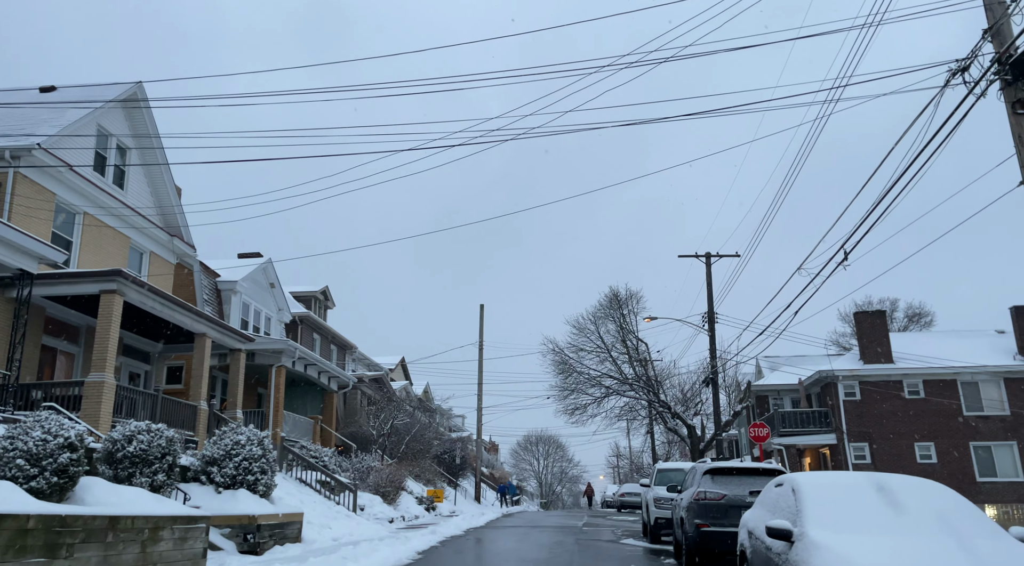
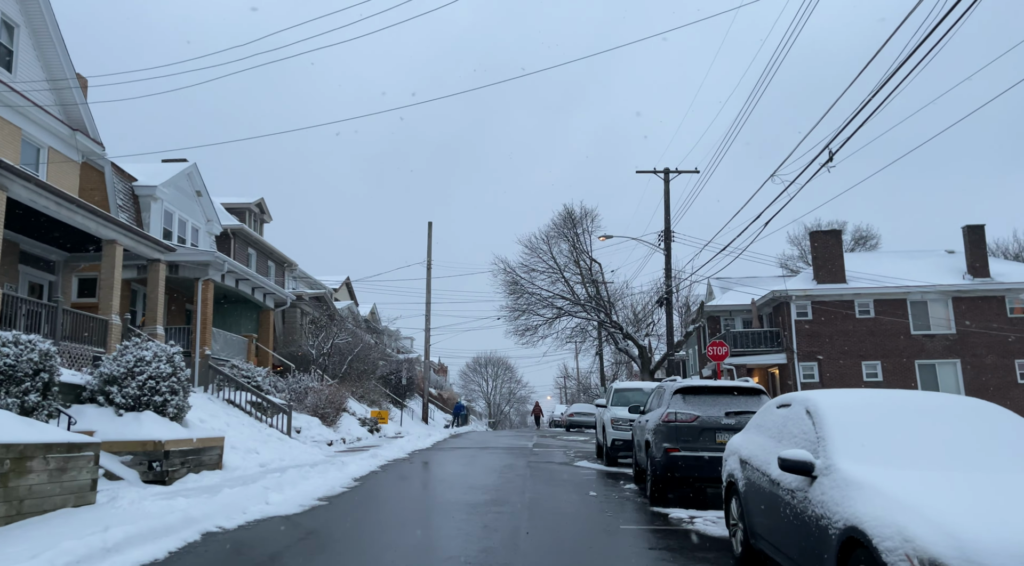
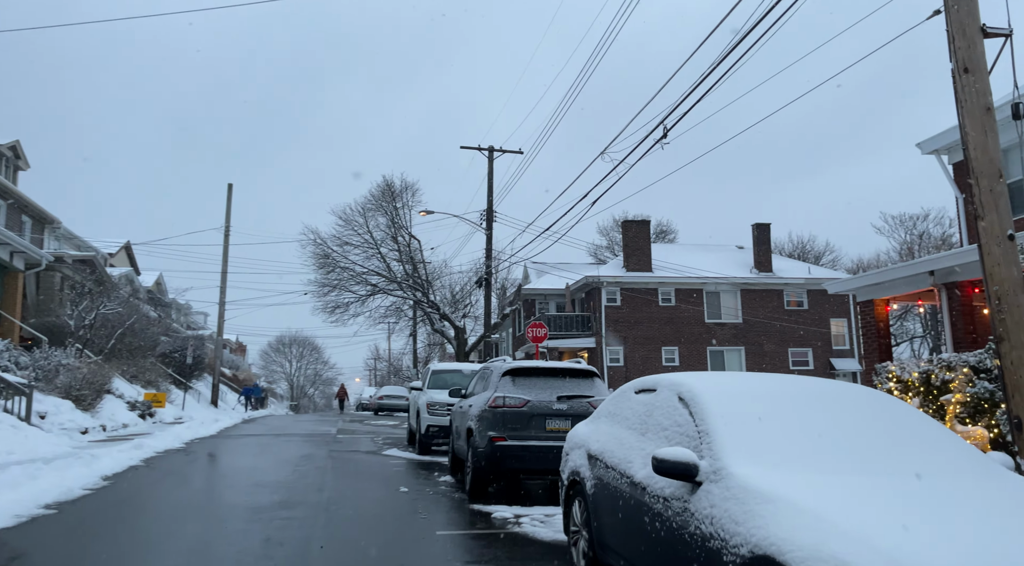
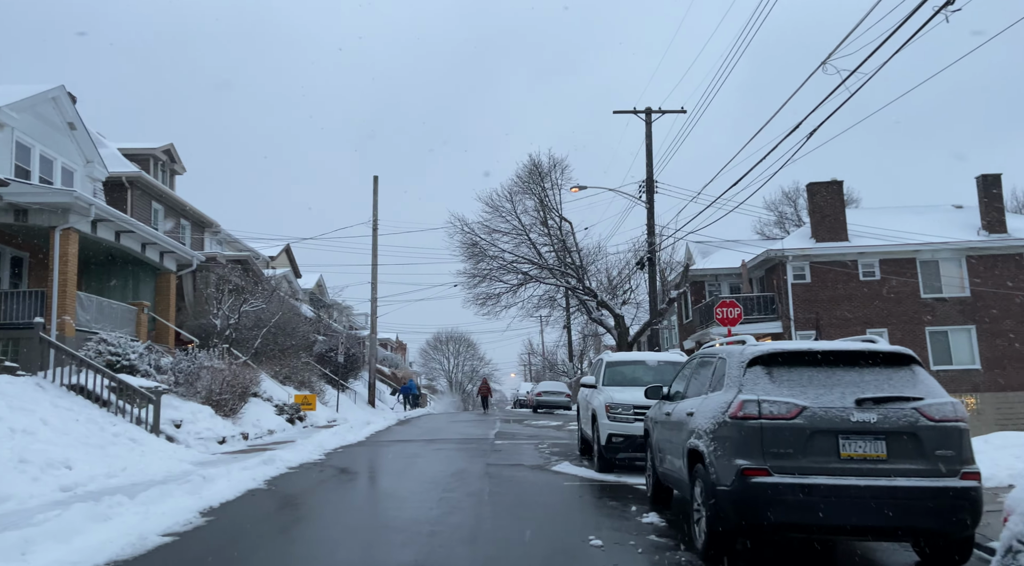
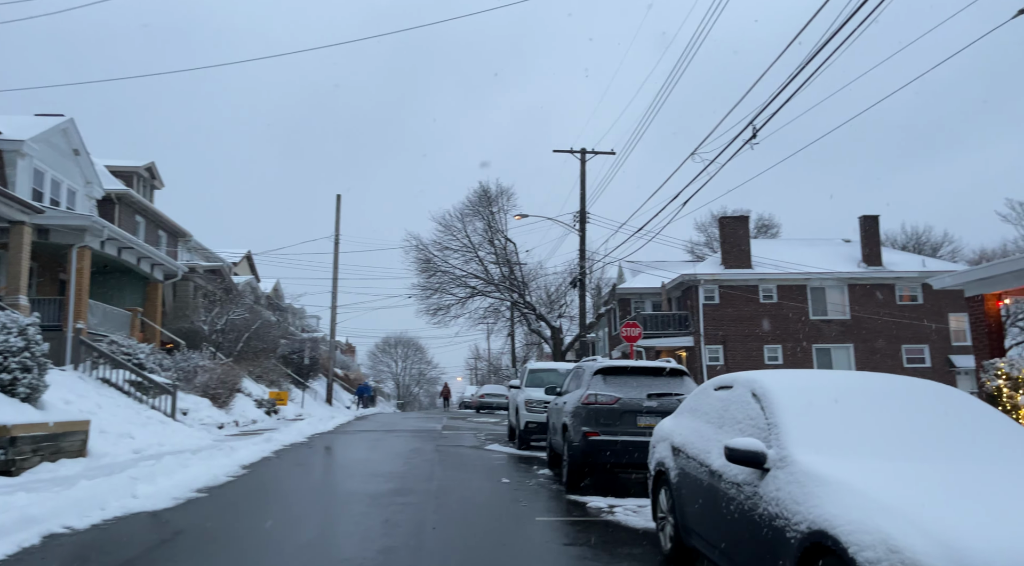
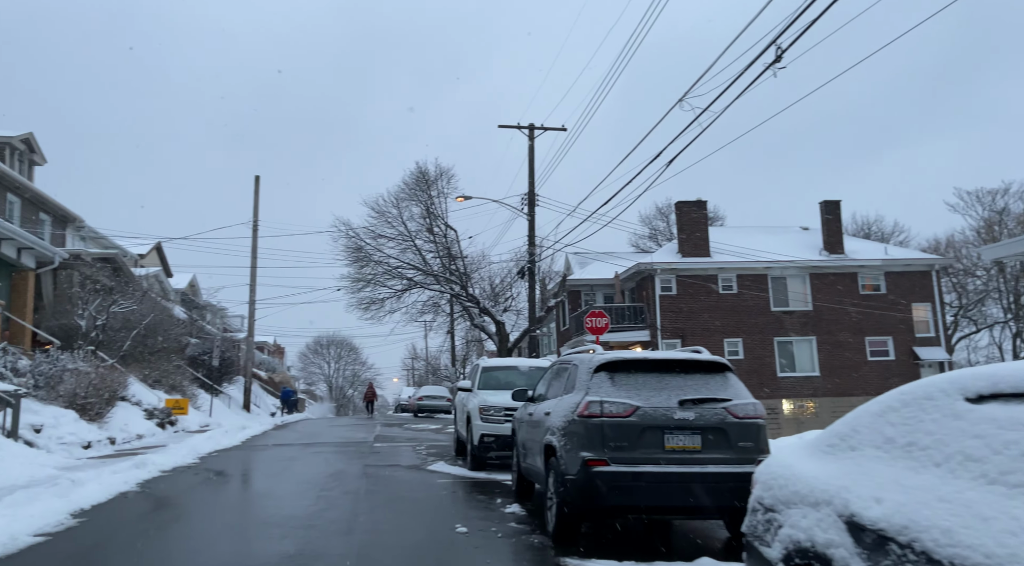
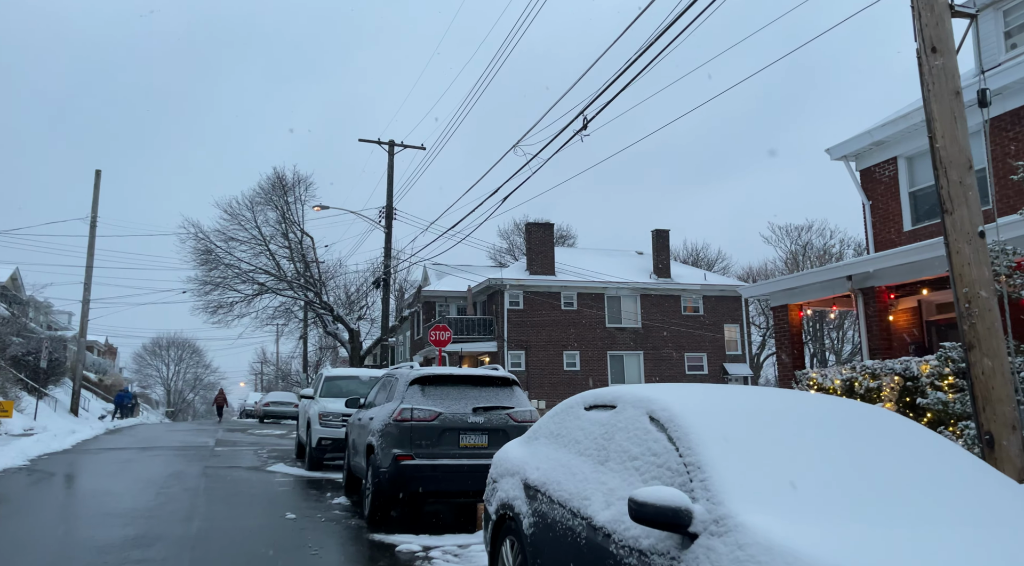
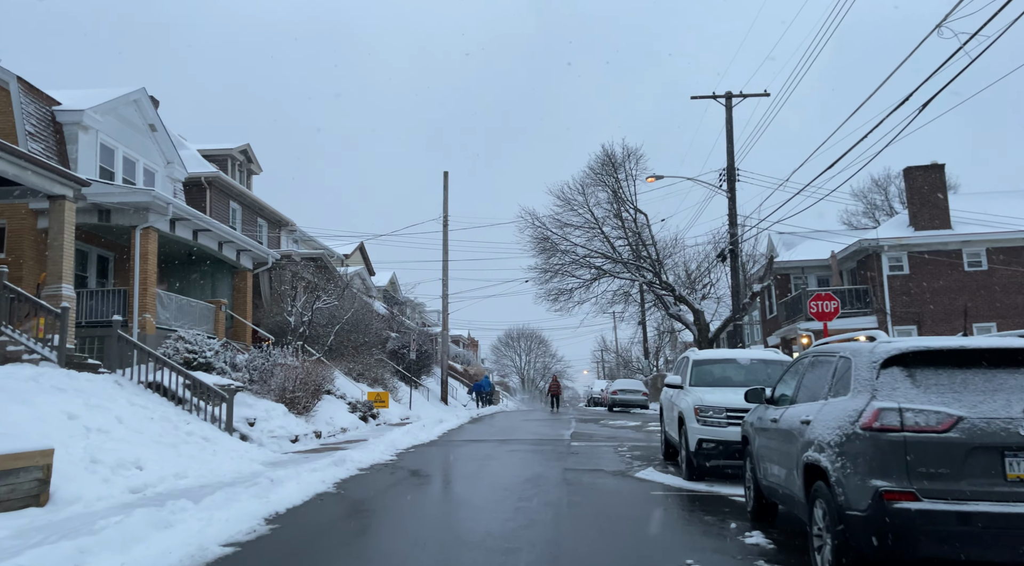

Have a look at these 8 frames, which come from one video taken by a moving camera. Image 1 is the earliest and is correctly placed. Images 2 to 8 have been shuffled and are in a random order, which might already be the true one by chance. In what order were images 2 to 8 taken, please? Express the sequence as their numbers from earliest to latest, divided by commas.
2, 5, 3, 7, 6, 4, 8
